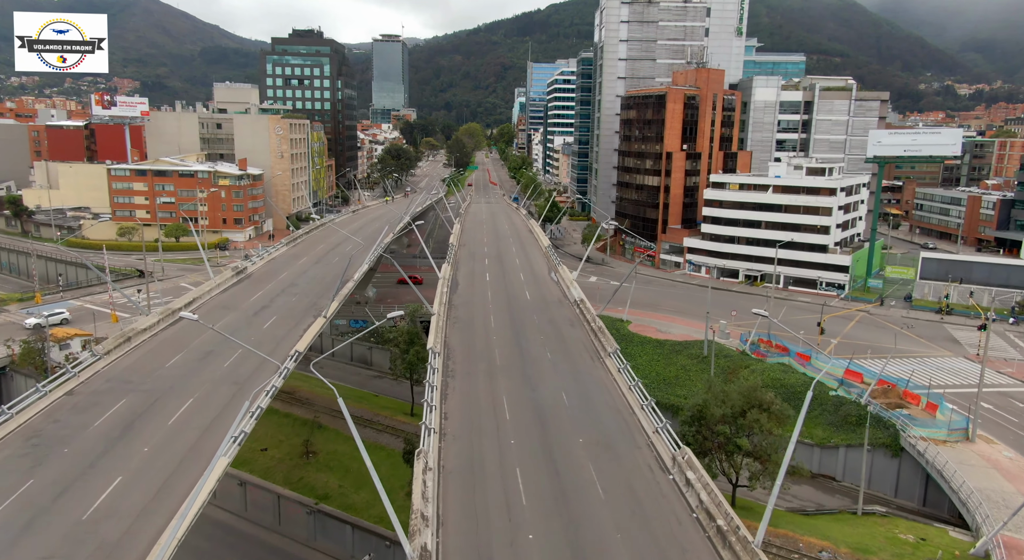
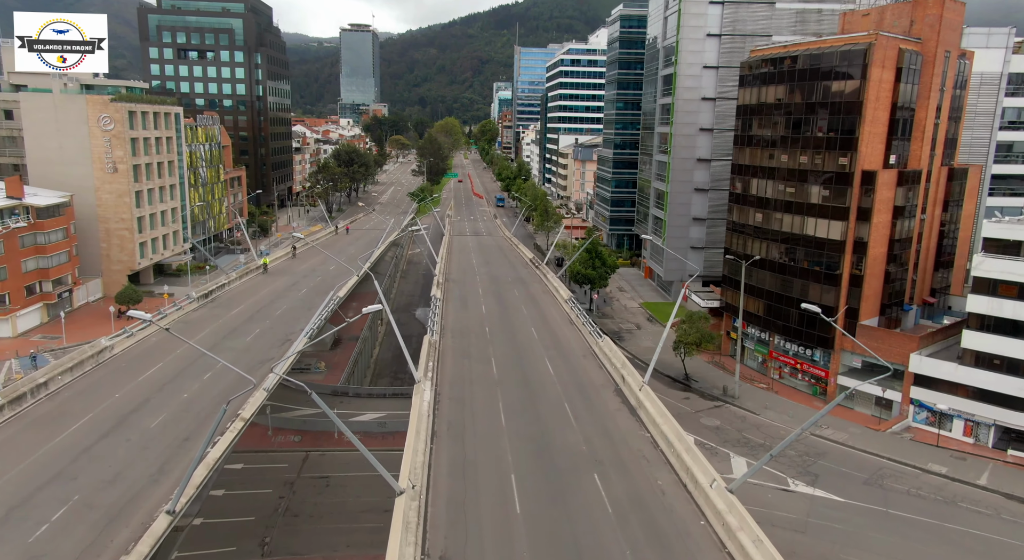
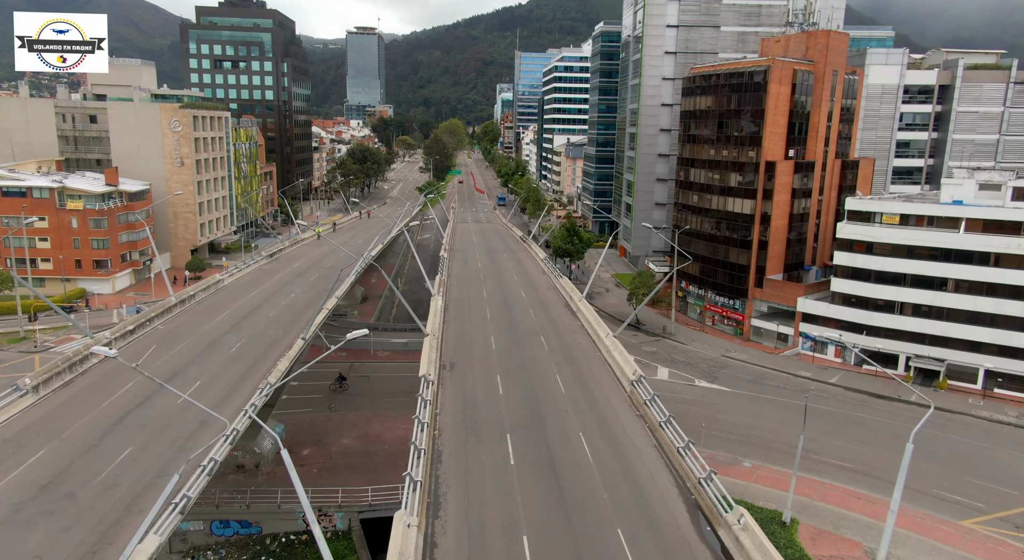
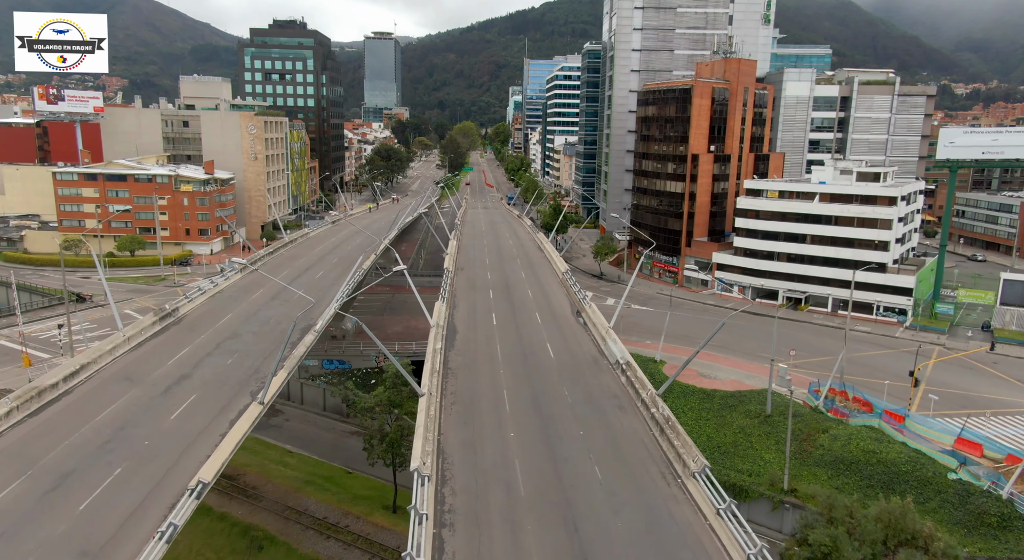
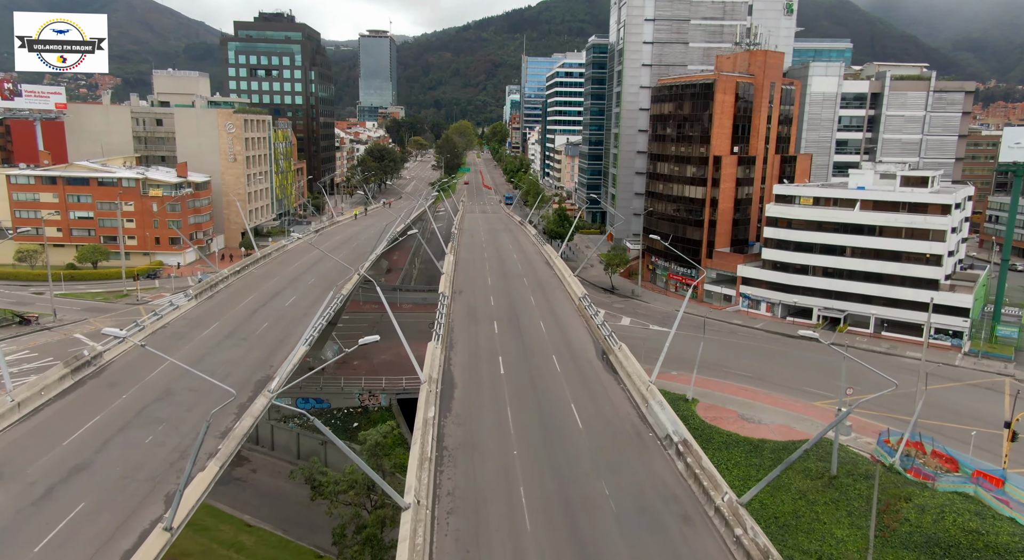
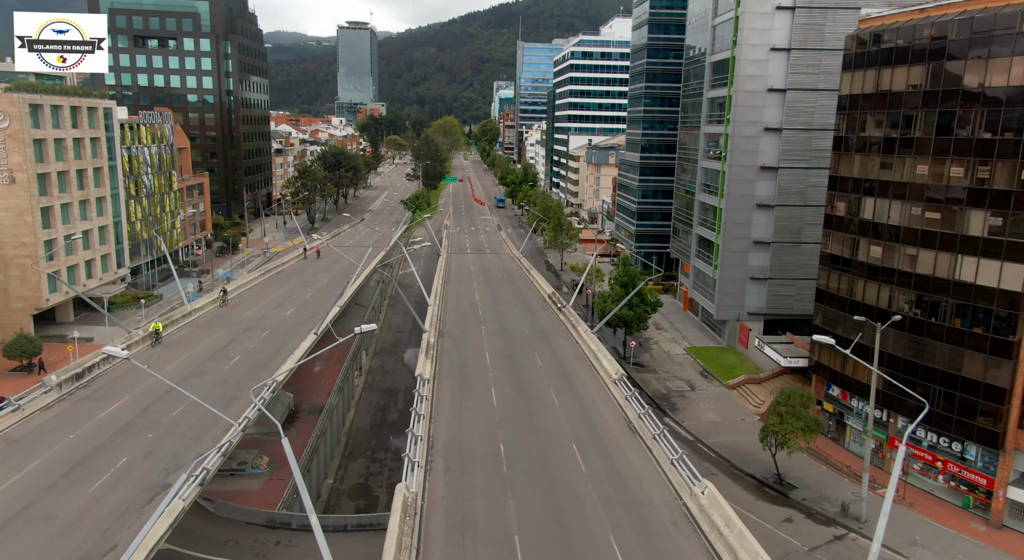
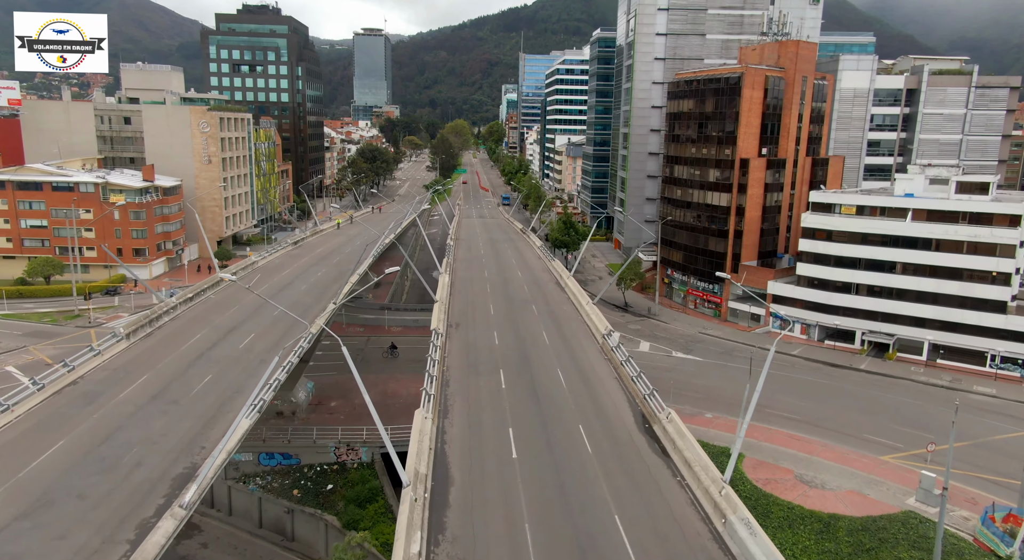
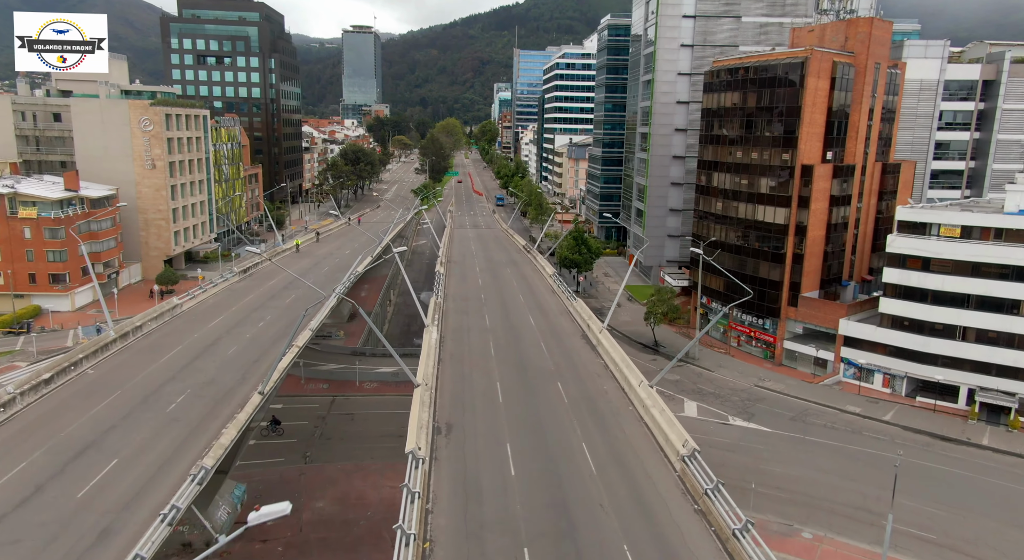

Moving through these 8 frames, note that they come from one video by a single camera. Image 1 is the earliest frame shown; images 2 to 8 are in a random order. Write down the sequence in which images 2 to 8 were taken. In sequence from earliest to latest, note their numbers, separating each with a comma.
4, 5, 7, 3, 8, 2, 6
